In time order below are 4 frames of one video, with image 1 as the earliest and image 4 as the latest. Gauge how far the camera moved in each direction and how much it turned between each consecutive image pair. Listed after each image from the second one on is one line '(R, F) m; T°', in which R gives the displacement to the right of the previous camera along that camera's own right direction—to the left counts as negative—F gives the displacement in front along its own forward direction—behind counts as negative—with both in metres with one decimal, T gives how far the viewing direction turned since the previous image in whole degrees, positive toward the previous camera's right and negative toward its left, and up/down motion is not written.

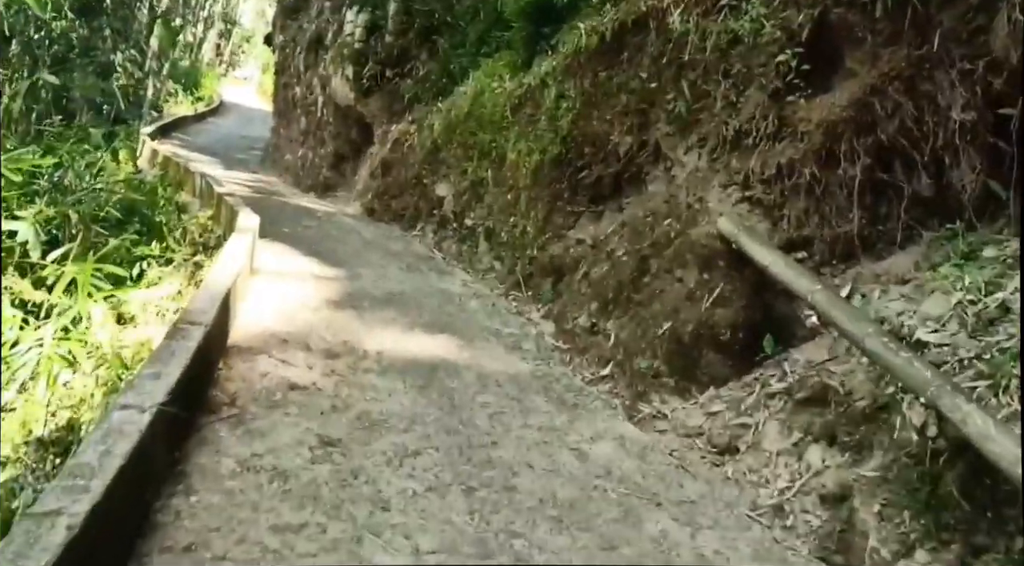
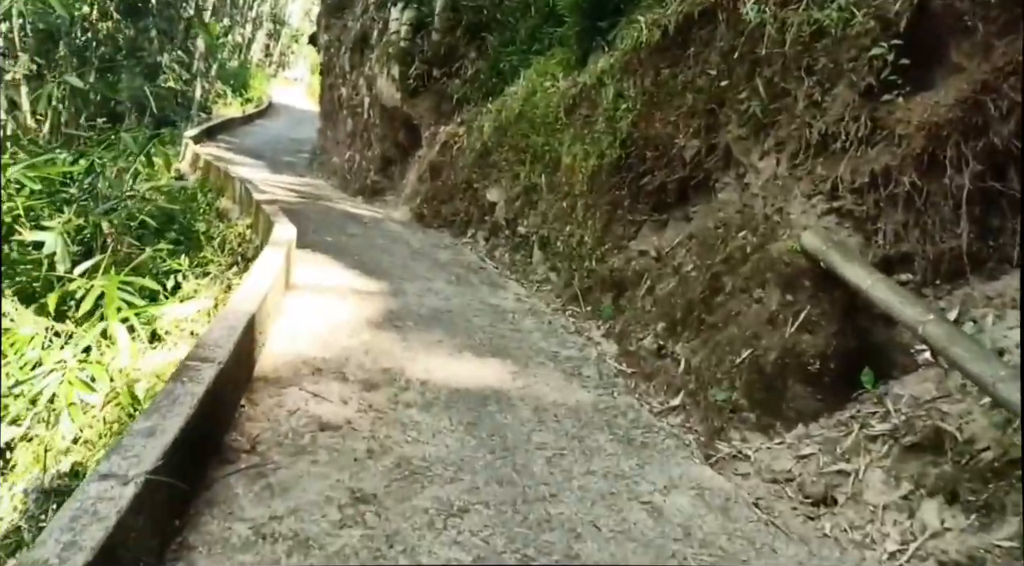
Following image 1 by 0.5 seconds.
(0.0, +0.3) m; -3°
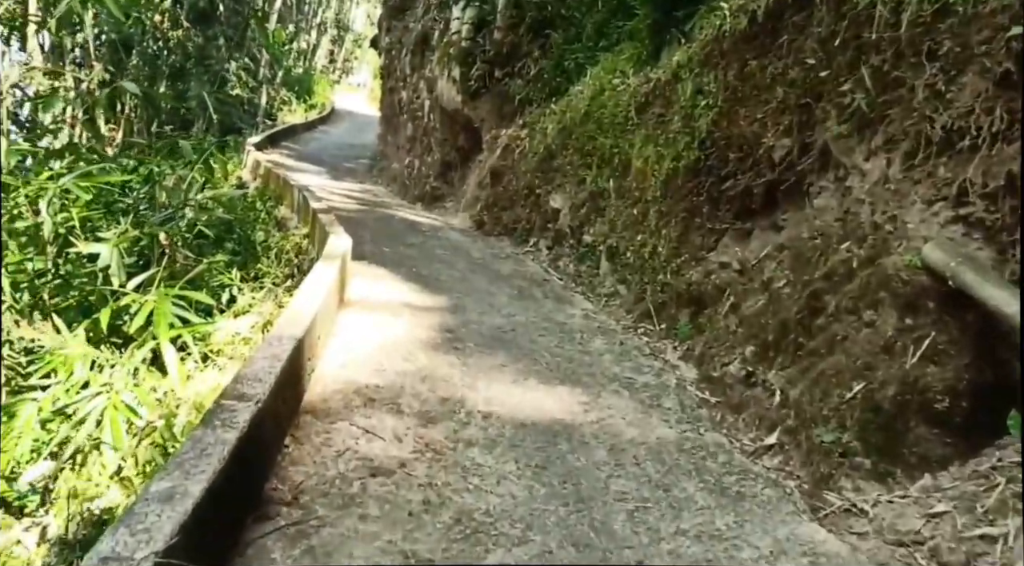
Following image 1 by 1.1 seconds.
(0.0, +0.3) m; -4°
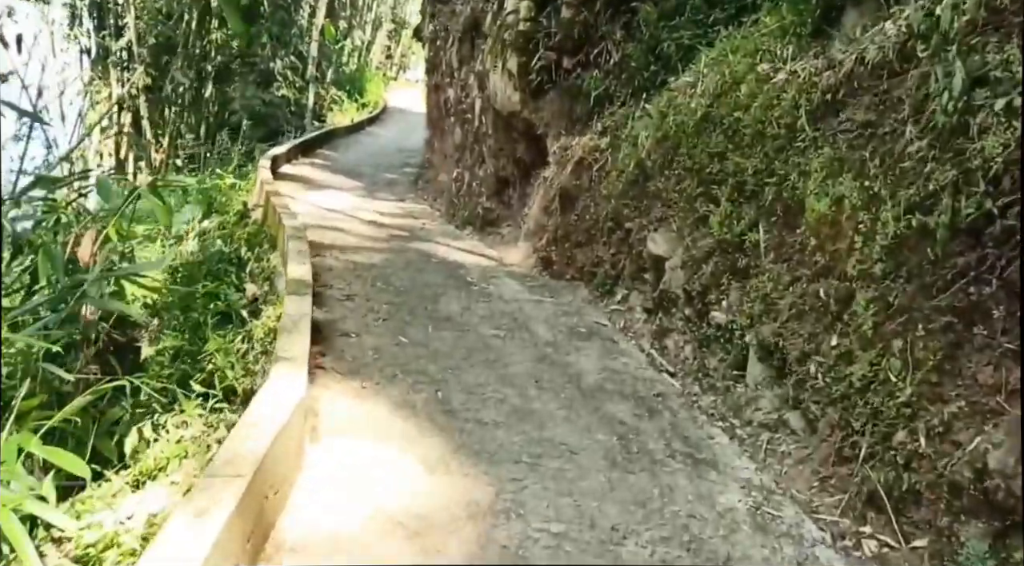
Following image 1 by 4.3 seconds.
(-0.1, +2.0) m; -4°
